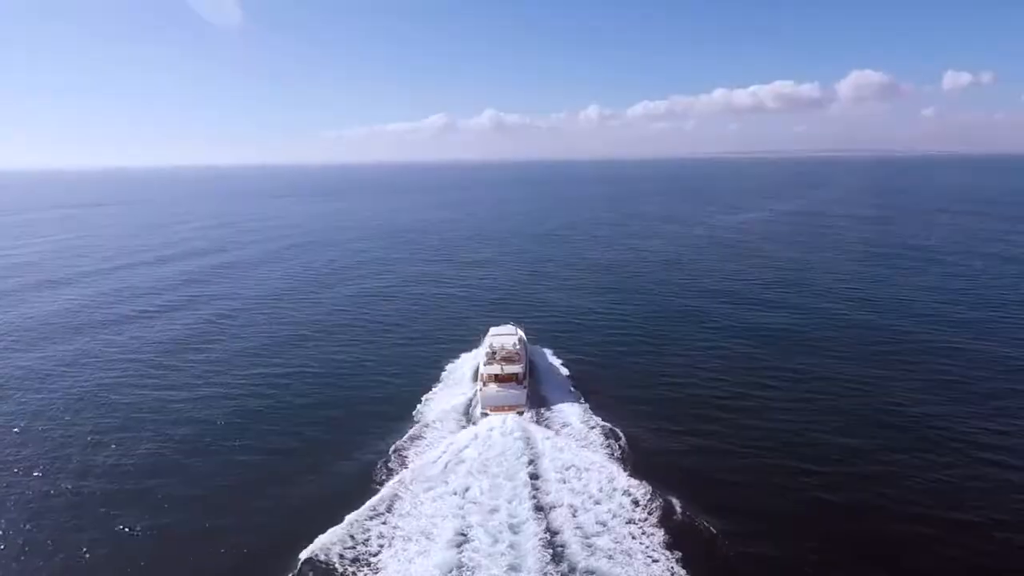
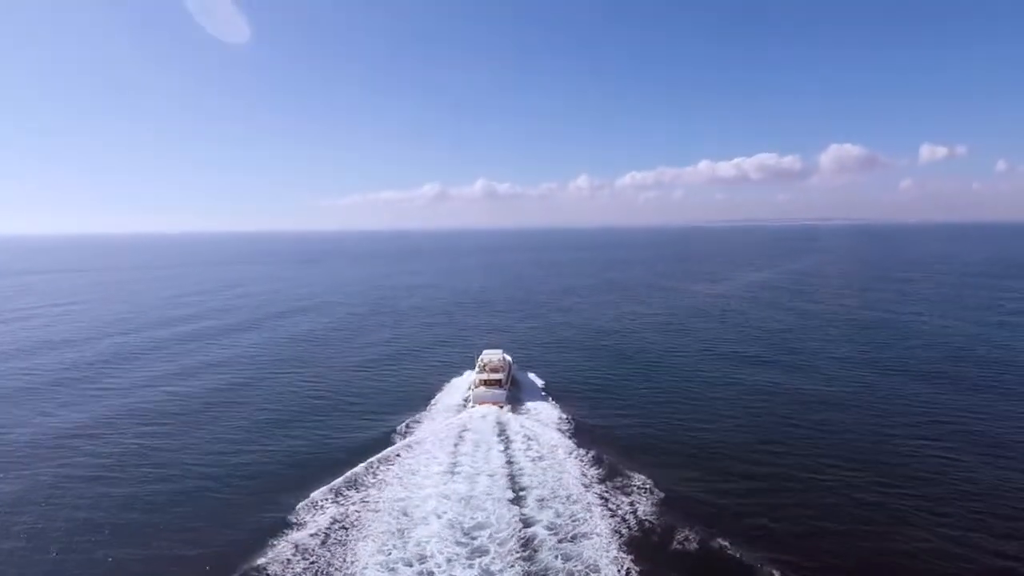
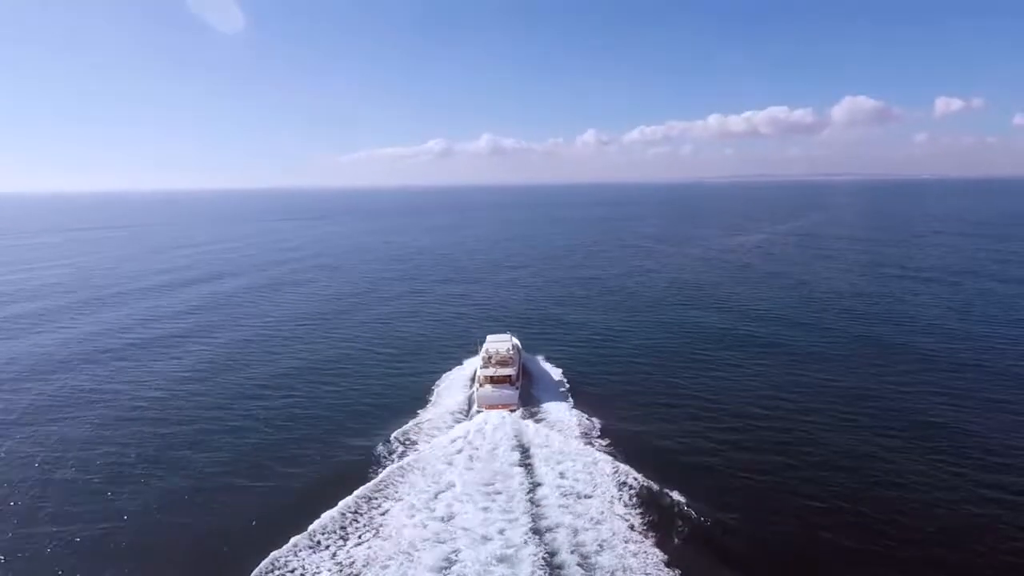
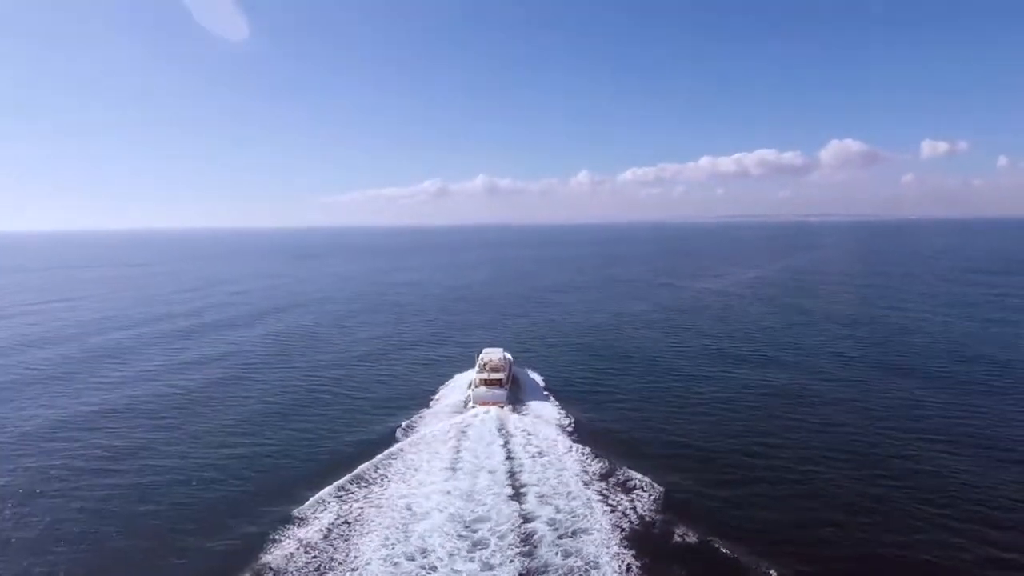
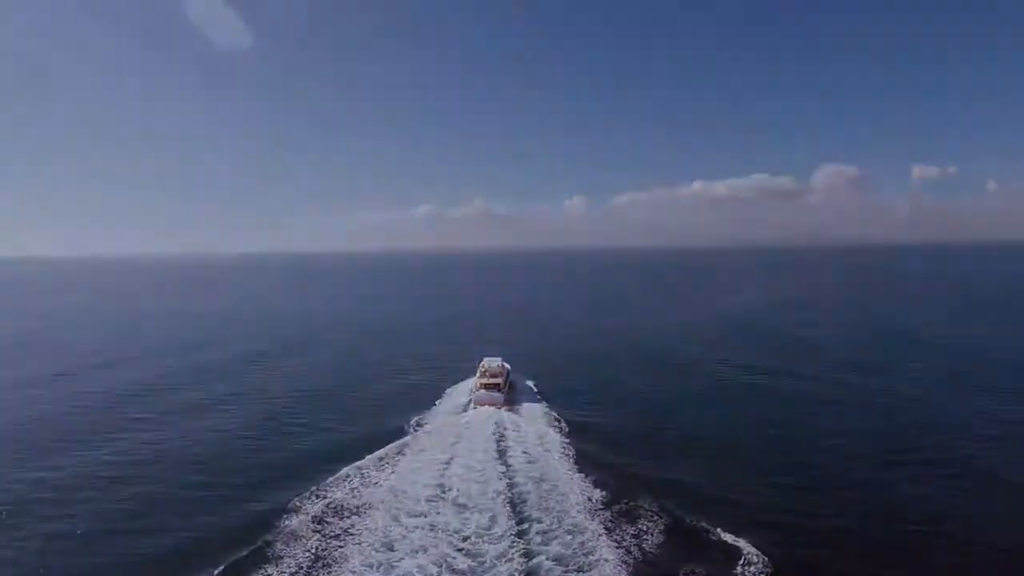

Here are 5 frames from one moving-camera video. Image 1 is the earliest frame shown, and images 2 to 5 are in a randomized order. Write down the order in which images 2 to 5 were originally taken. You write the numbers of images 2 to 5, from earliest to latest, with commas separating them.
3, 4, 2, 5
